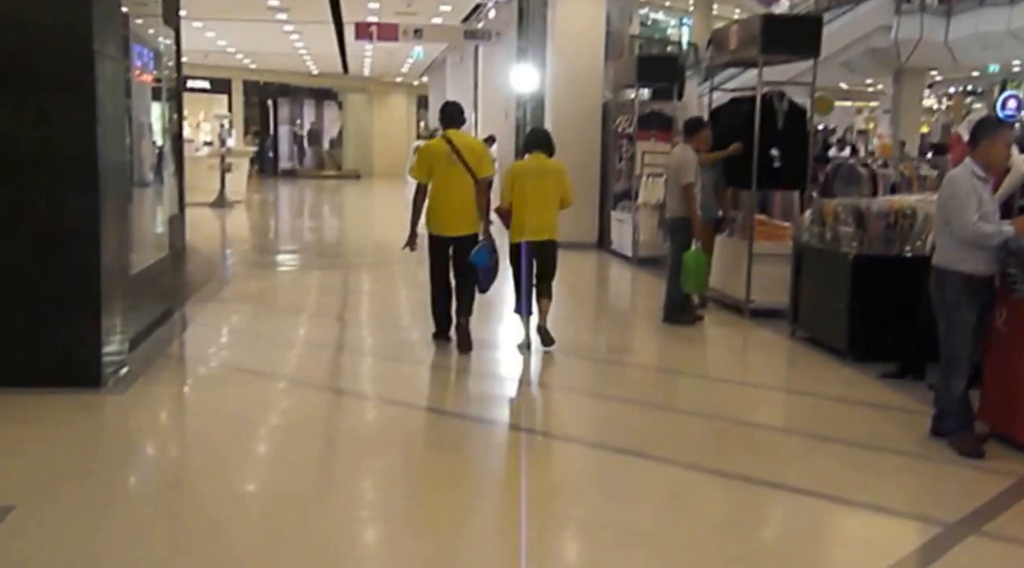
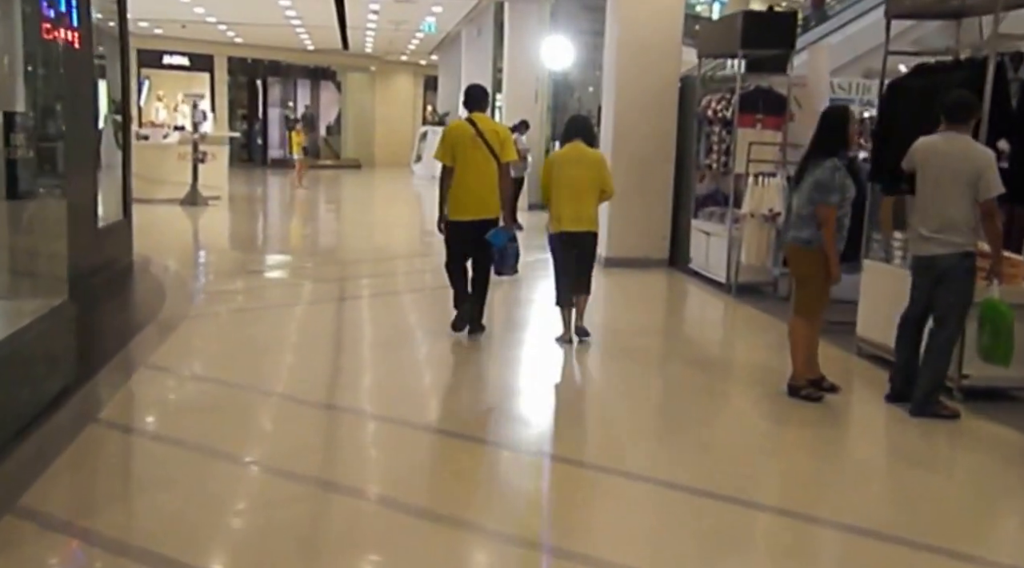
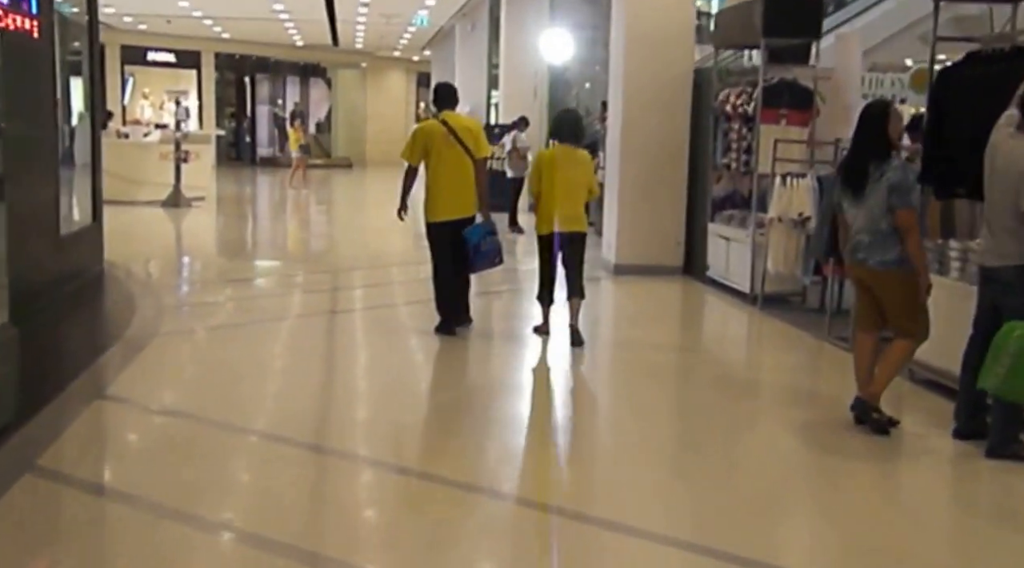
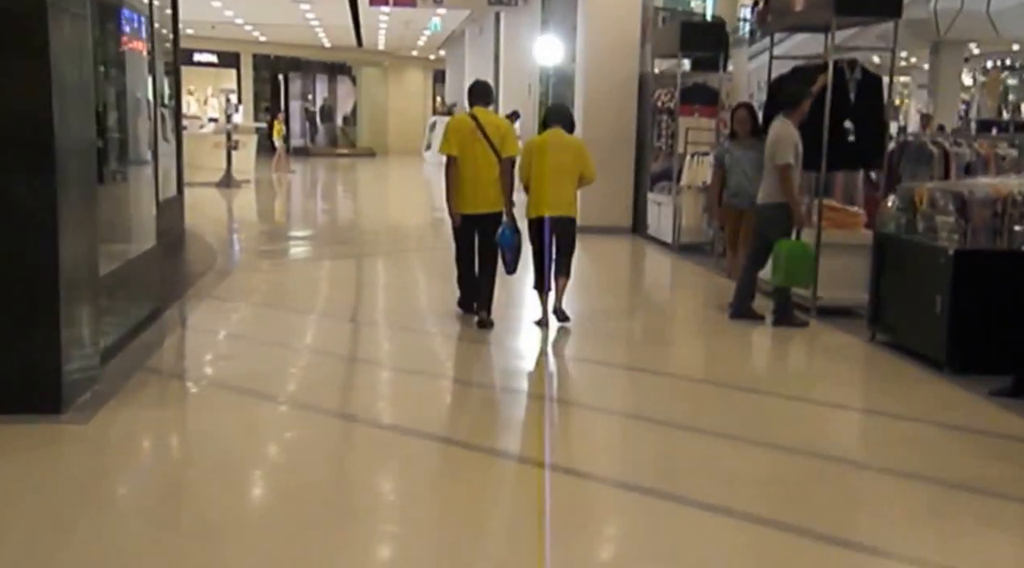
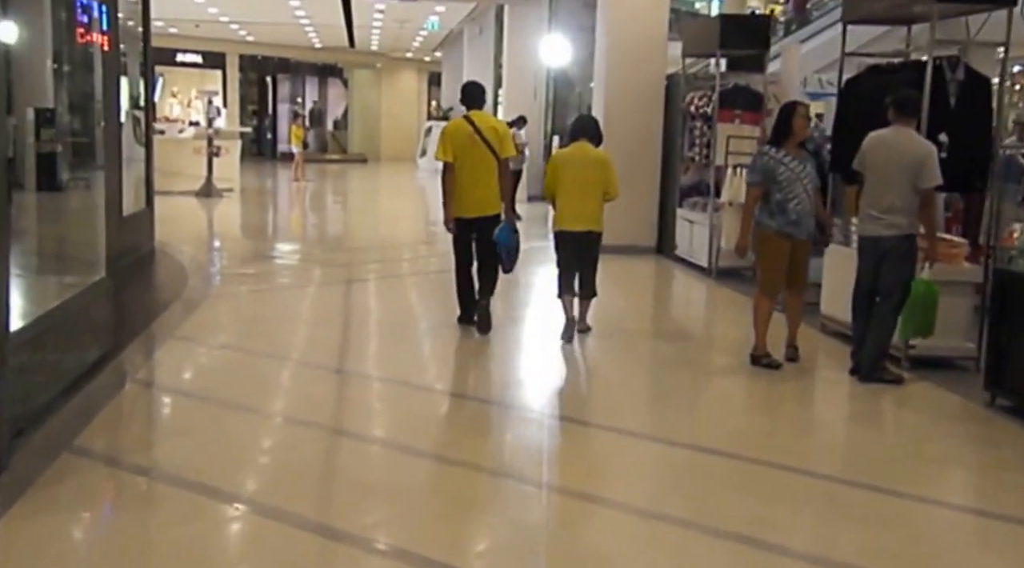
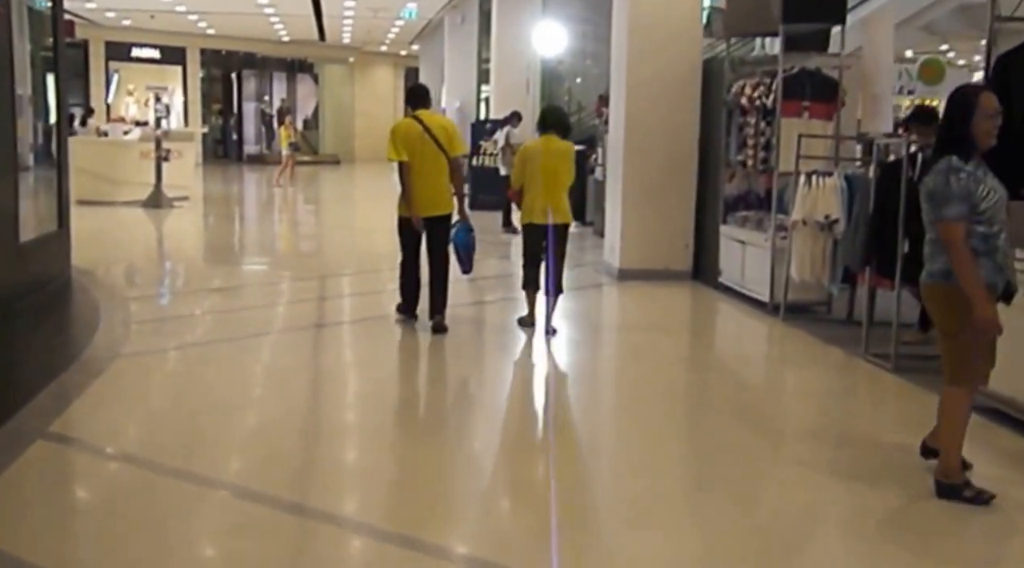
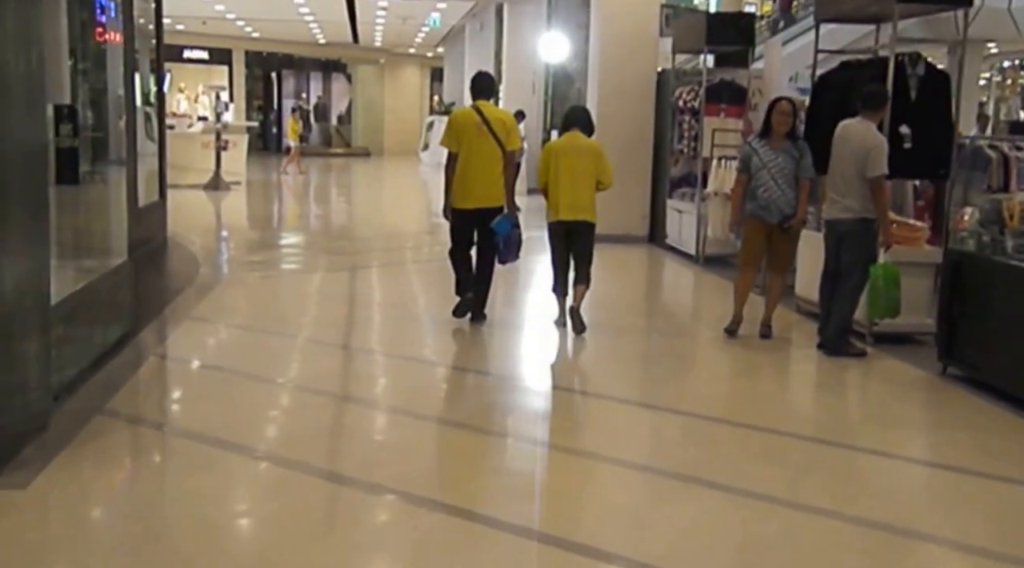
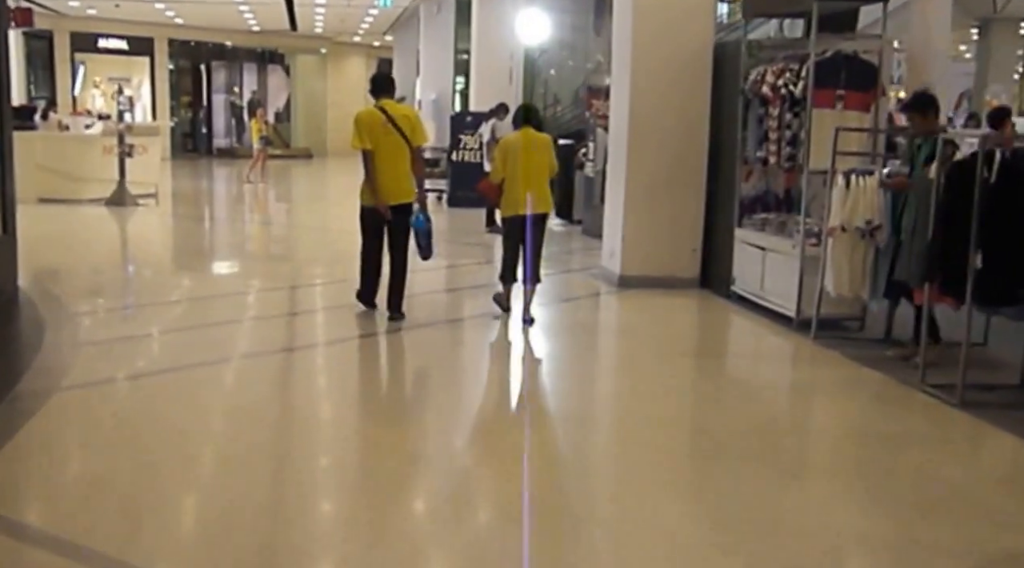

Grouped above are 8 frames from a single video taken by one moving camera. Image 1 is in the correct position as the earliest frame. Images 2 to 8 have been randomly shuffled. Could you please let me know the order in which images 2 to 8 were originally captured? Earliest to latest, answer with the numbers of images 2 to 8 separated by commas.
4, 7, 5, 2, 3, 6, 8
